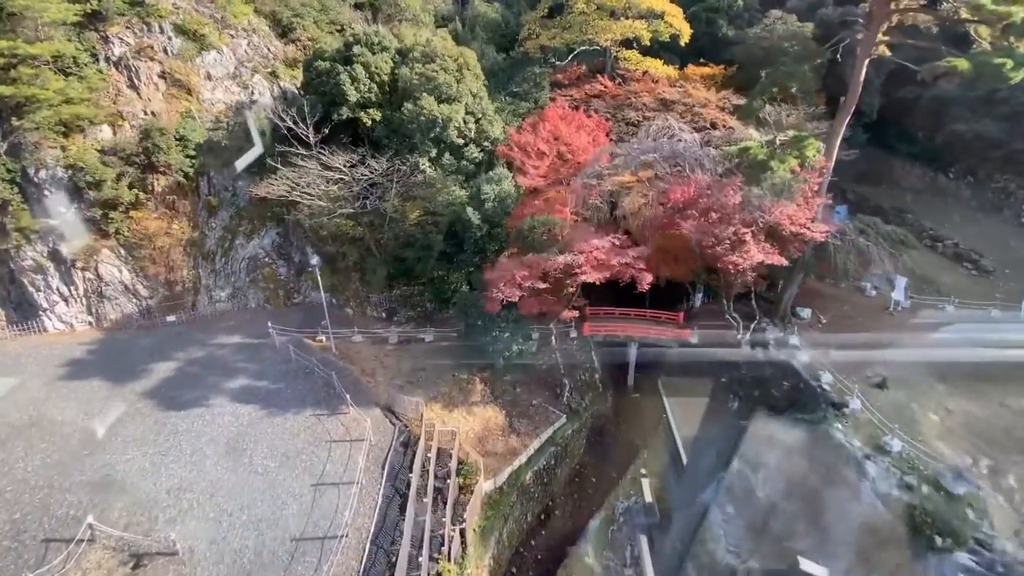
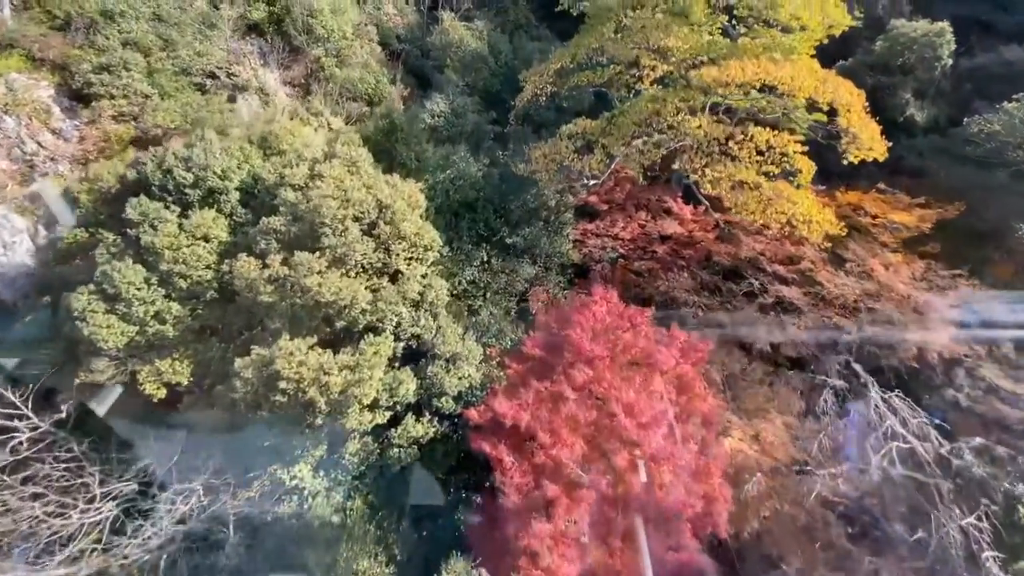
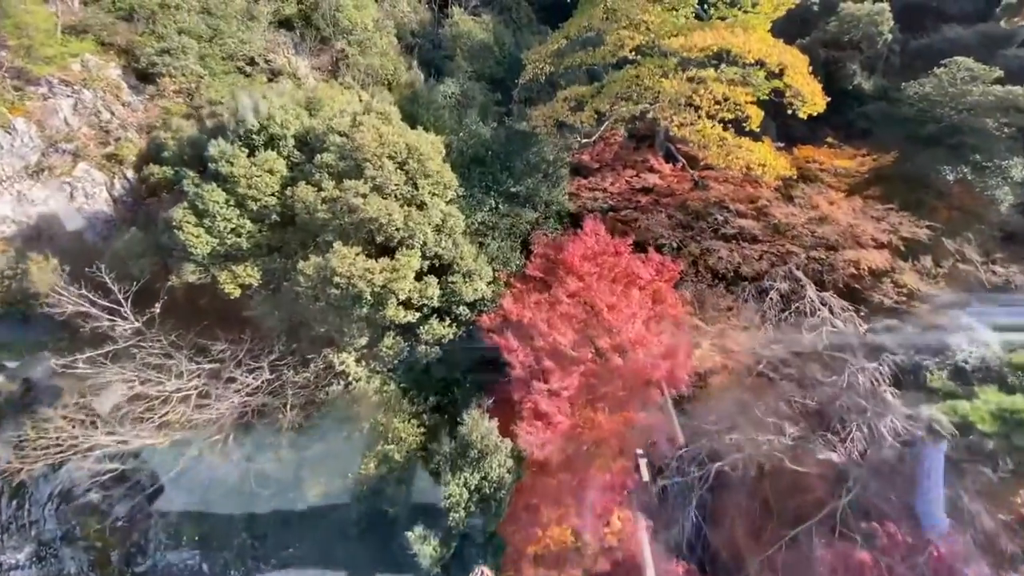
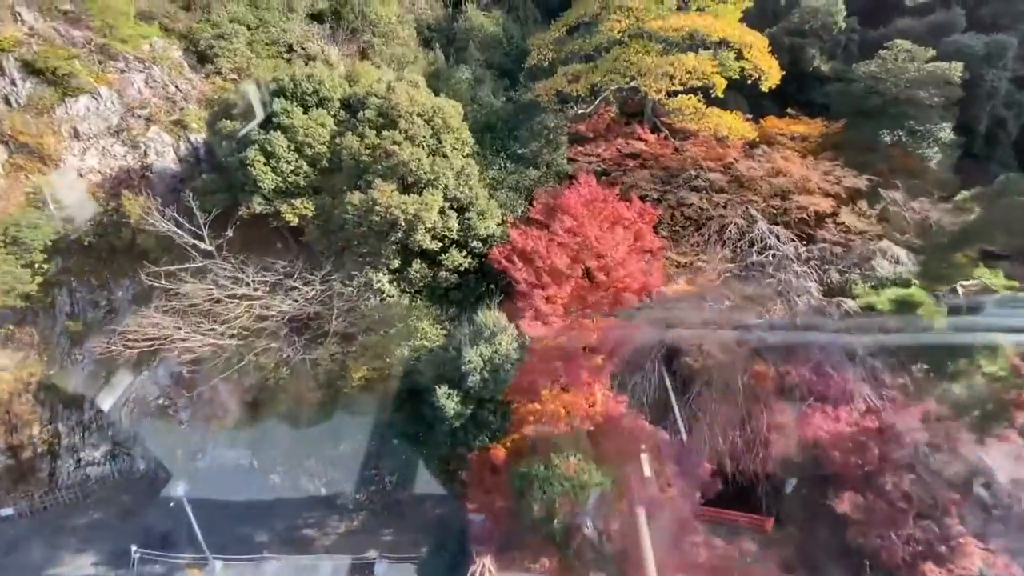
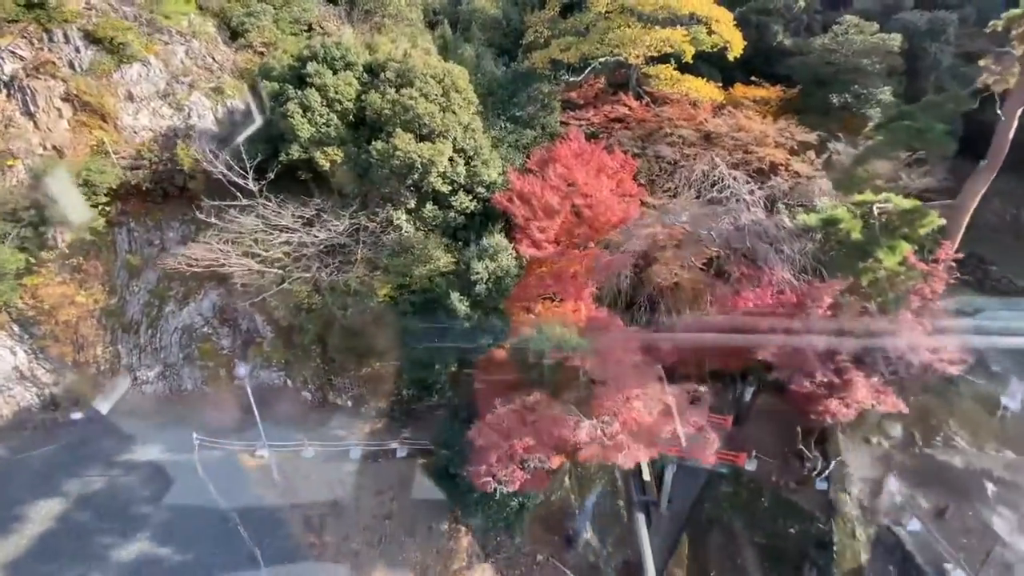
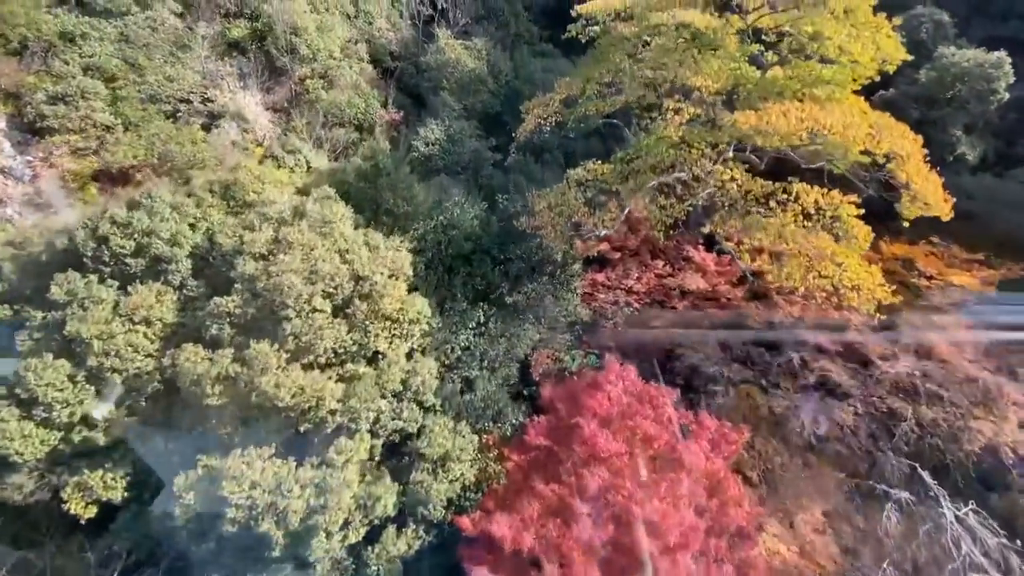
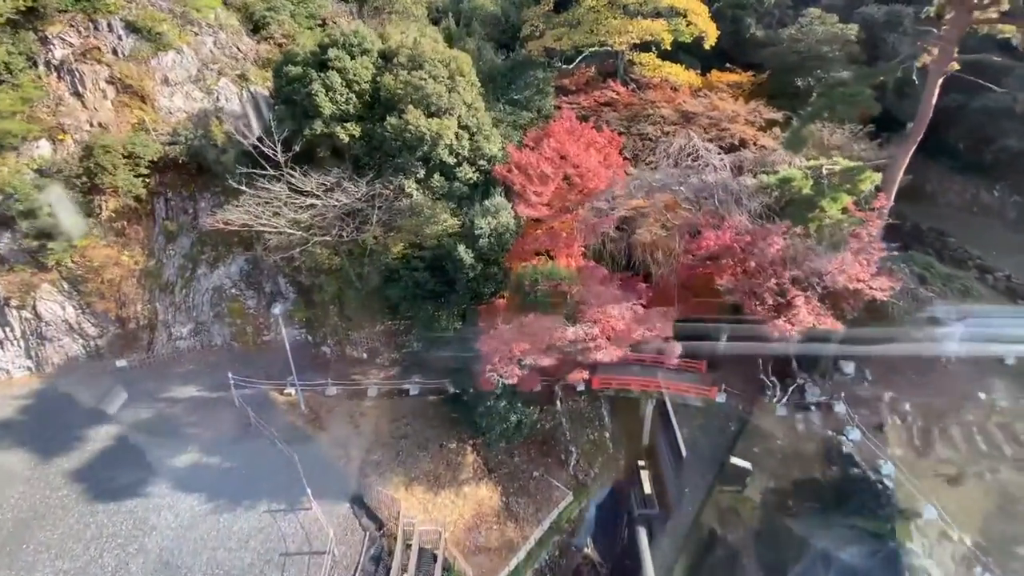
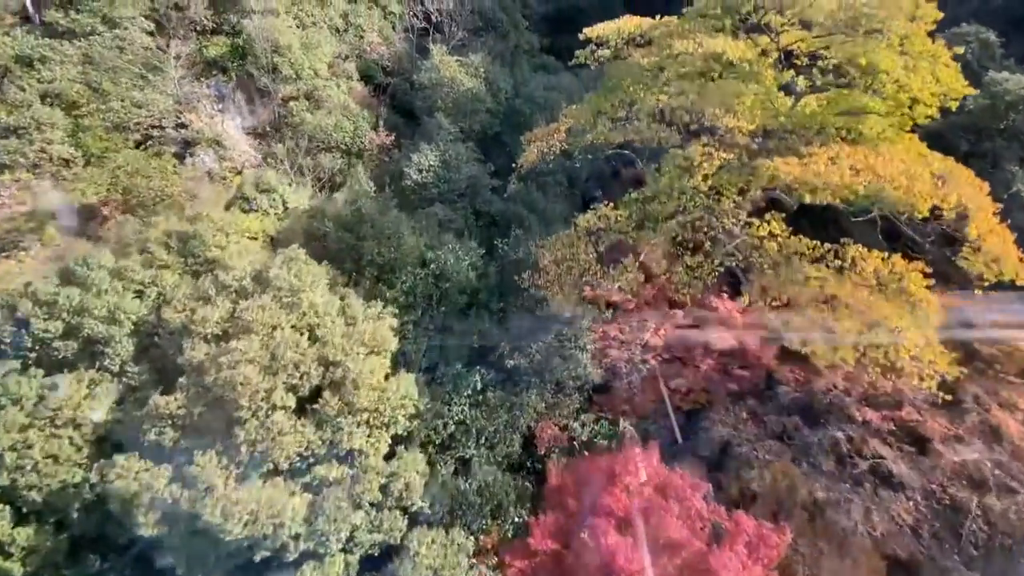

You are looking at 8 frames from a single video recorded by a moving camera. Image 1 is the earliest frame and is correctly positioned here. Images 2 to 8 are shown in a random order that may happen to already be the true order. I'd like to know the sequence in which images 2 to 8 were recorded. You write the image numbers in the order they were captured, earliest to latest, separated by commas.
7, 5, 4, 3, 2, 6, 8
